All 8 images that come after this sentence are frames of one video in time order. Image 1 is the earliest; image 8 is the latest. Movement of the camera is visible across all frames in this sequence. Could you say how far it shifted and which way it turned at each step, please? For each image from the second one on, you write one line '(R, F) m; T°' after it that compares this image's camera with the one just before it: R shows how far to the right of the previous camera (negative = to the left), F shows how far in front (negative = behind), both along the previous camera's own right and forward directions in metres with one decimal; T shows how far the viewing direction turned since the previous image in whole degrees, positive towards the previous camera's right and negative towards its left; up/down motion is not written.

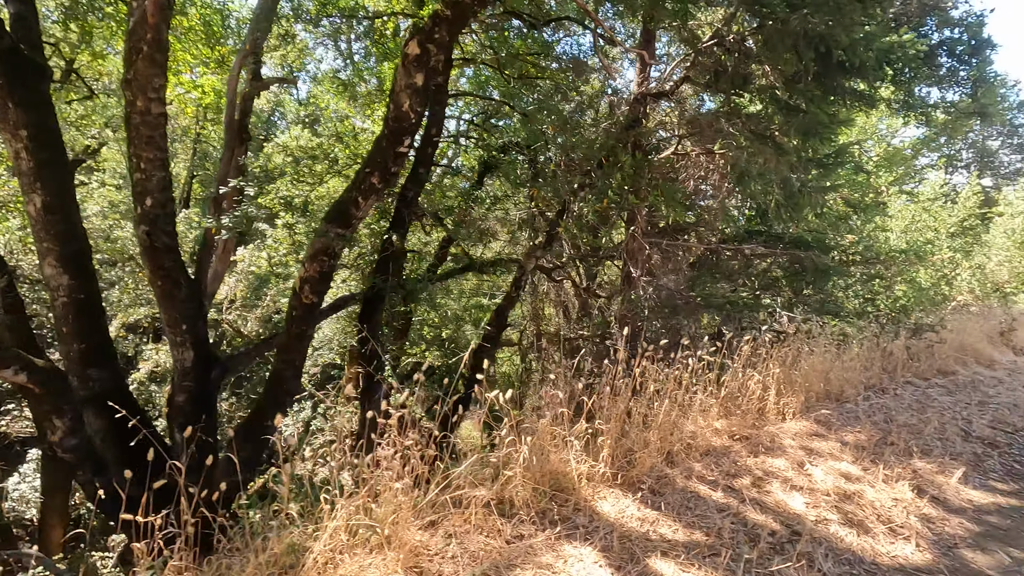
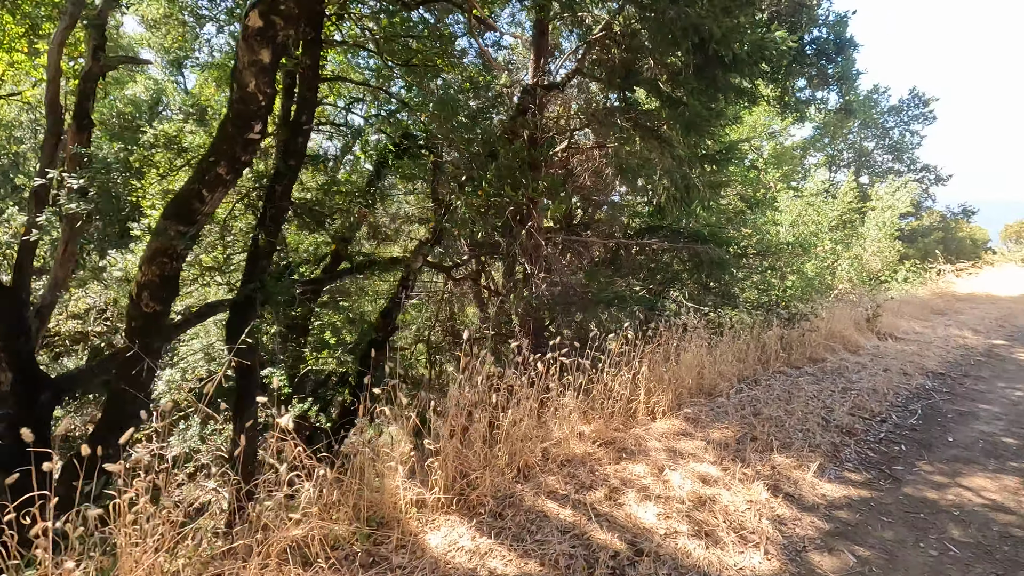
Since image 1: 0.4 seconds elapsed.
(+0.5, +0.3) m; +8°
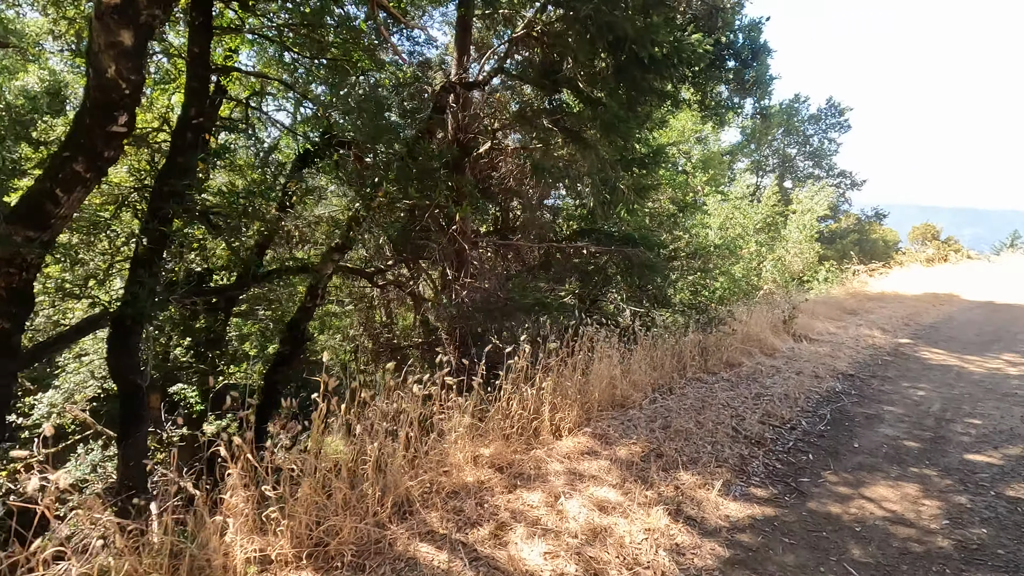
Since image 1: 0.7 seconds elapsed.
(+0.3, +0.3) m; +6°
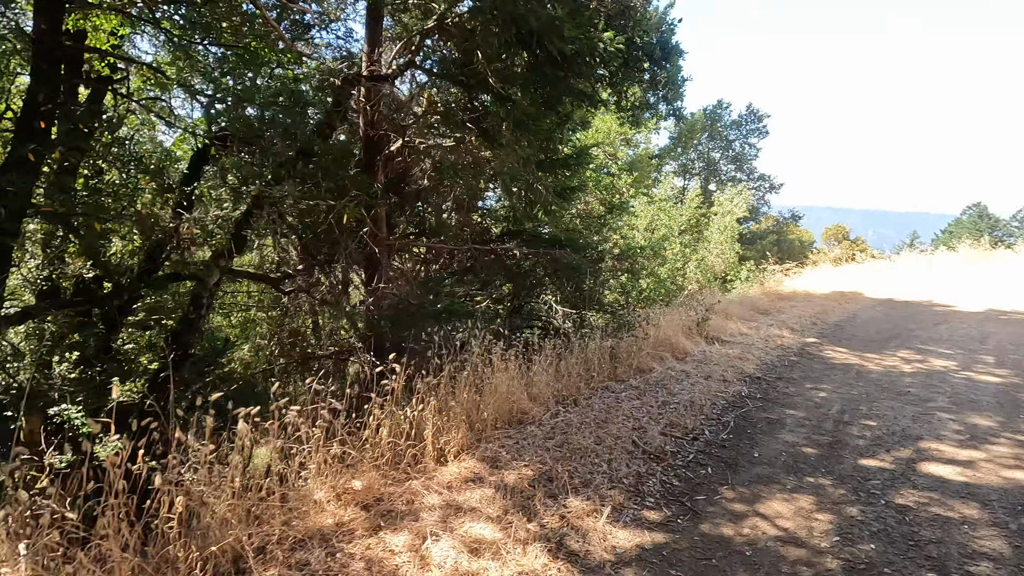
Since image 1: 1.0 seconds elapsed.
(+0.3, +0.3) m; +6°
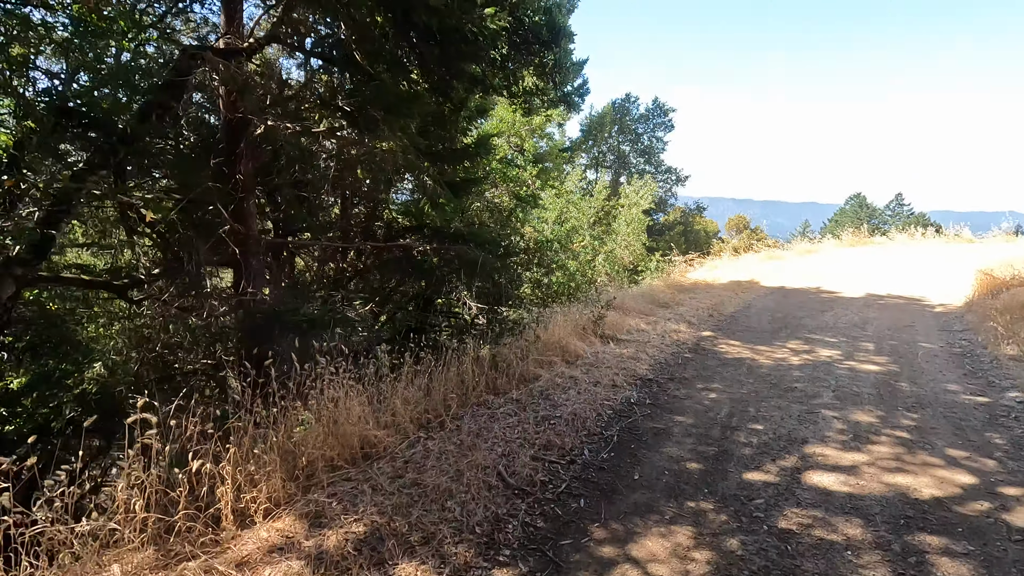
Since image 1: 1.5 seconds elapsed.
(+0.5, +0.5) m; +8°
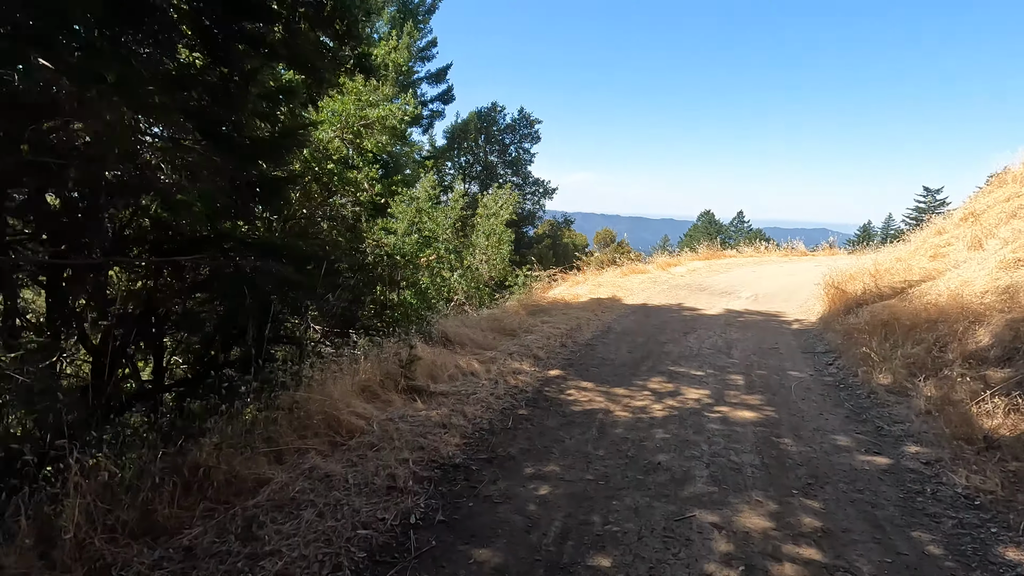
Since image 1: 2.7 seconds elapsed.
(+0.8, +1.5) m; +13°
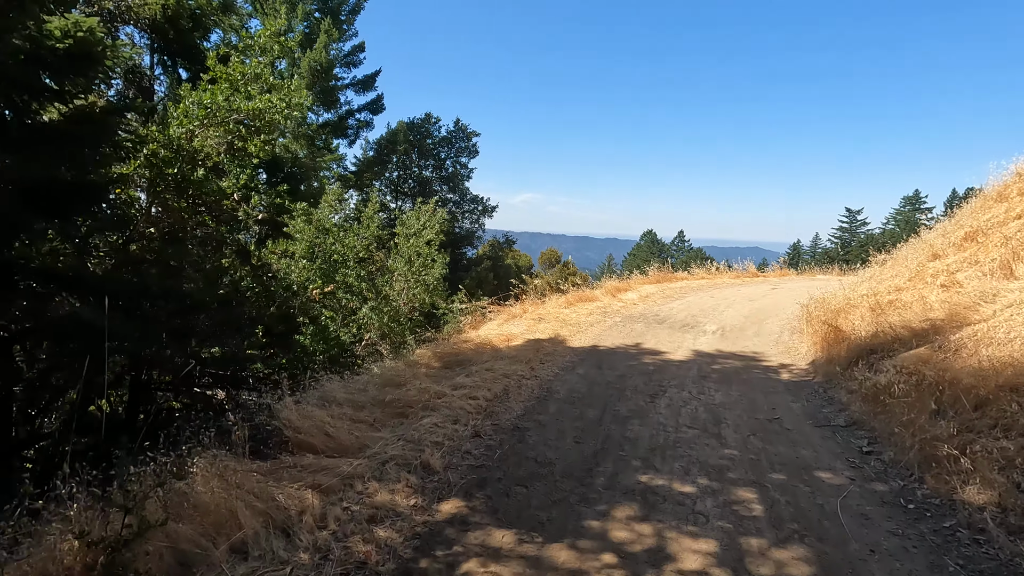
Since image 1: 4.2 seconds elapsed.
(+0.5, +2.1) m; +6°
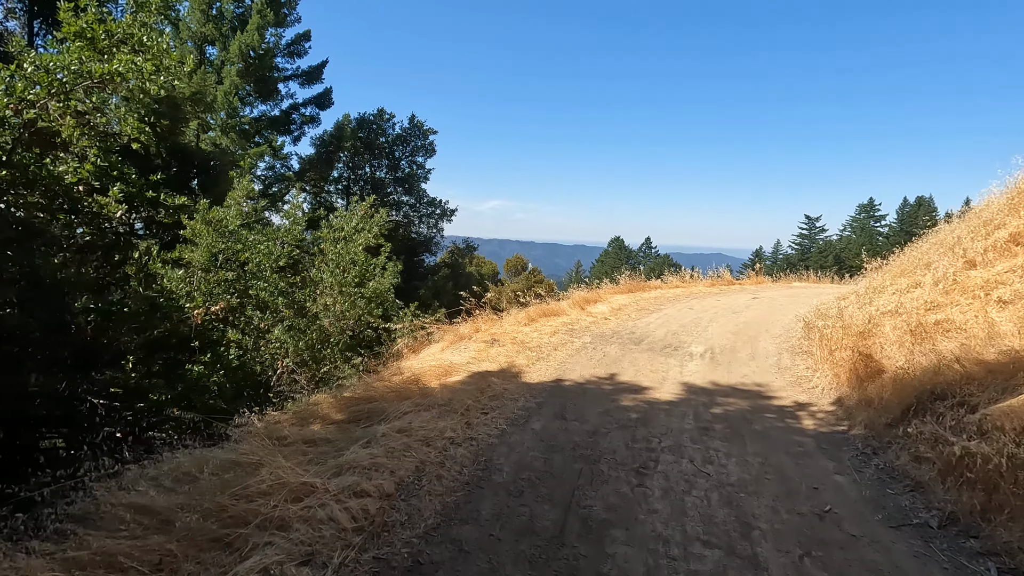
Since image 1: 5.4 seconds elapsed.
(+0.3, +1.7) m; +3°
